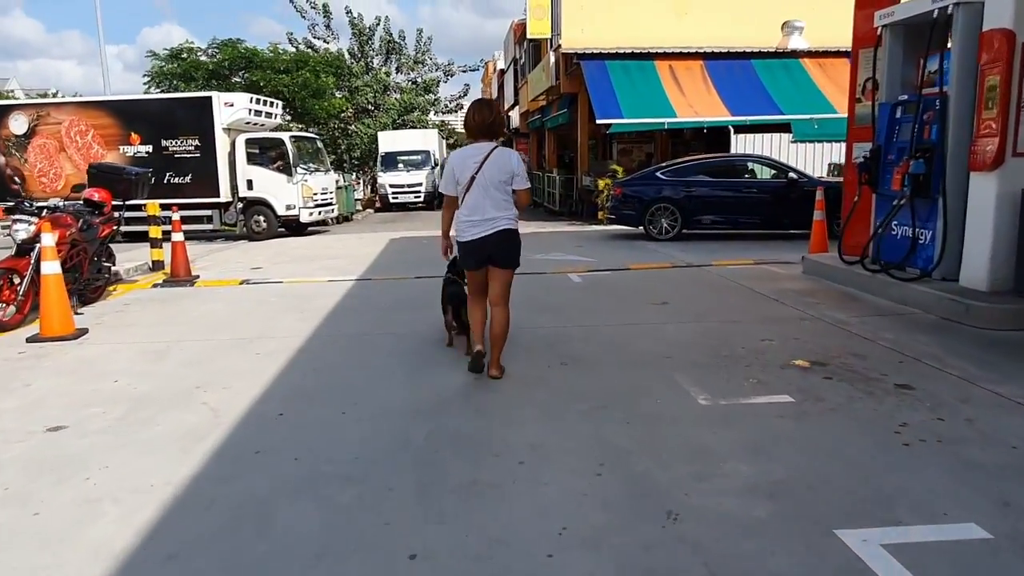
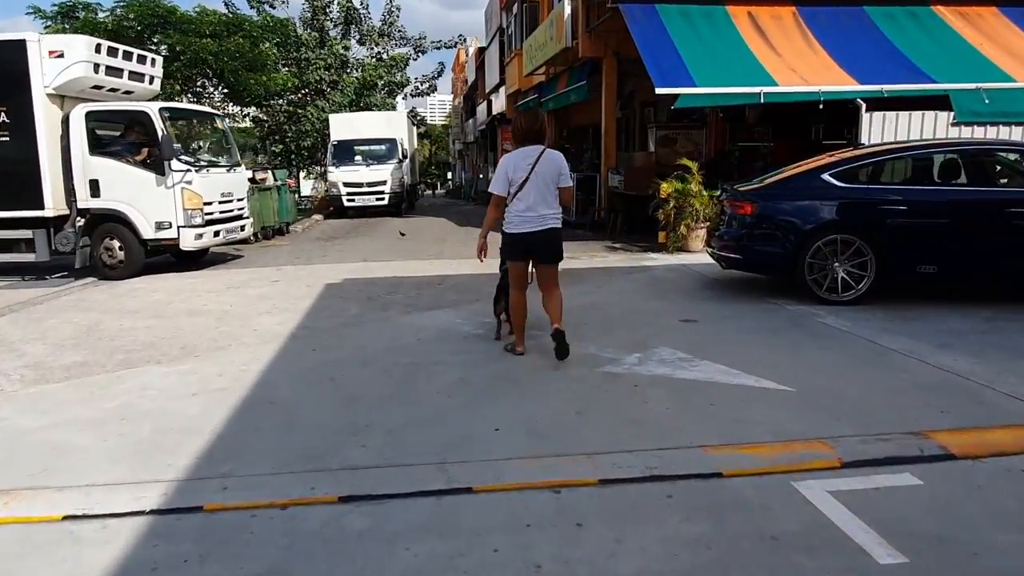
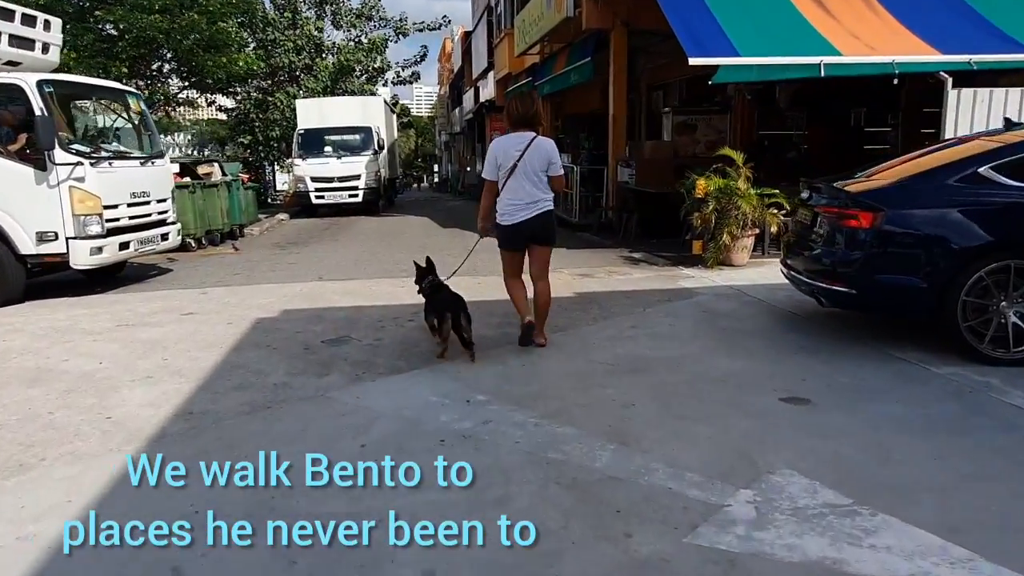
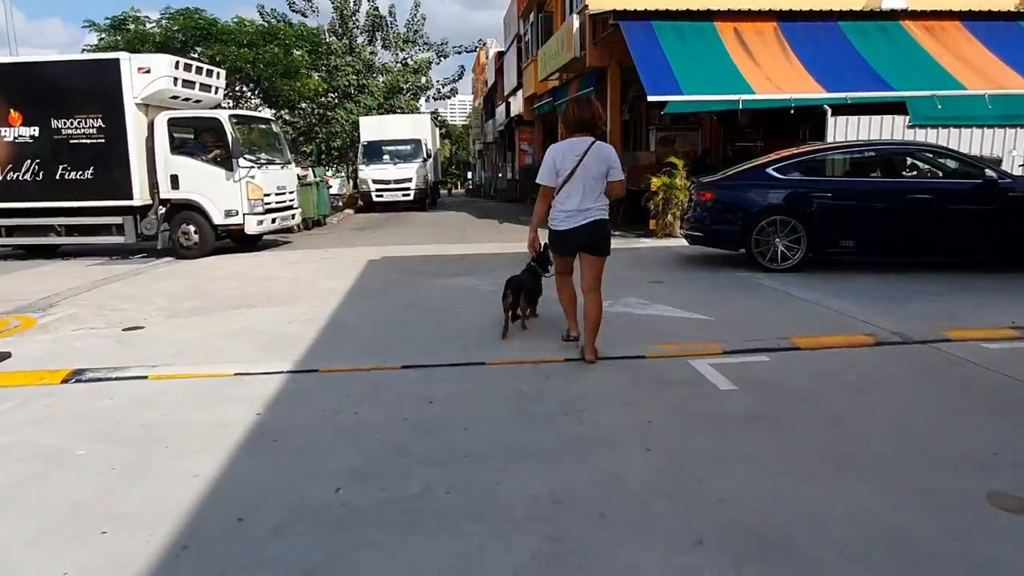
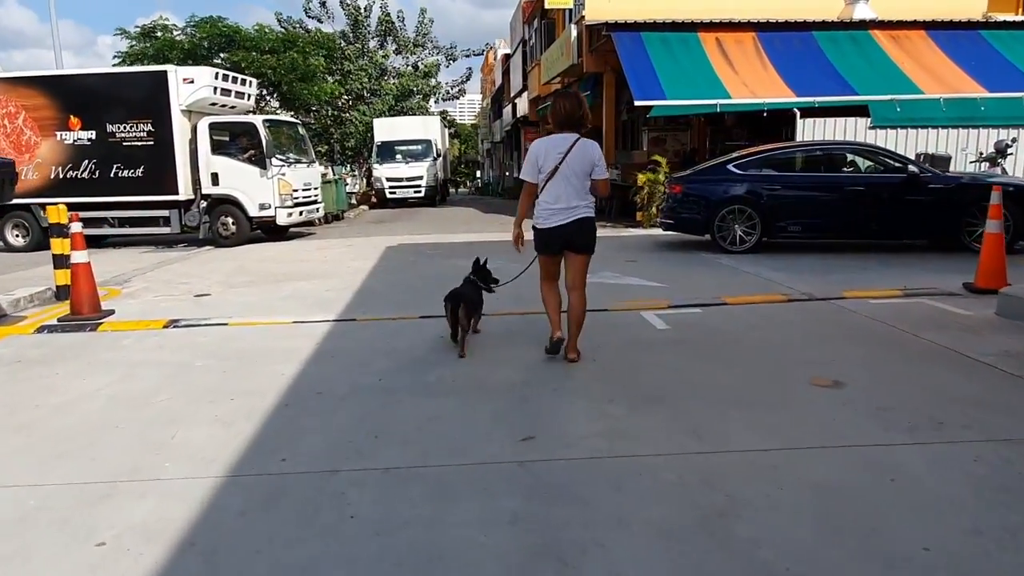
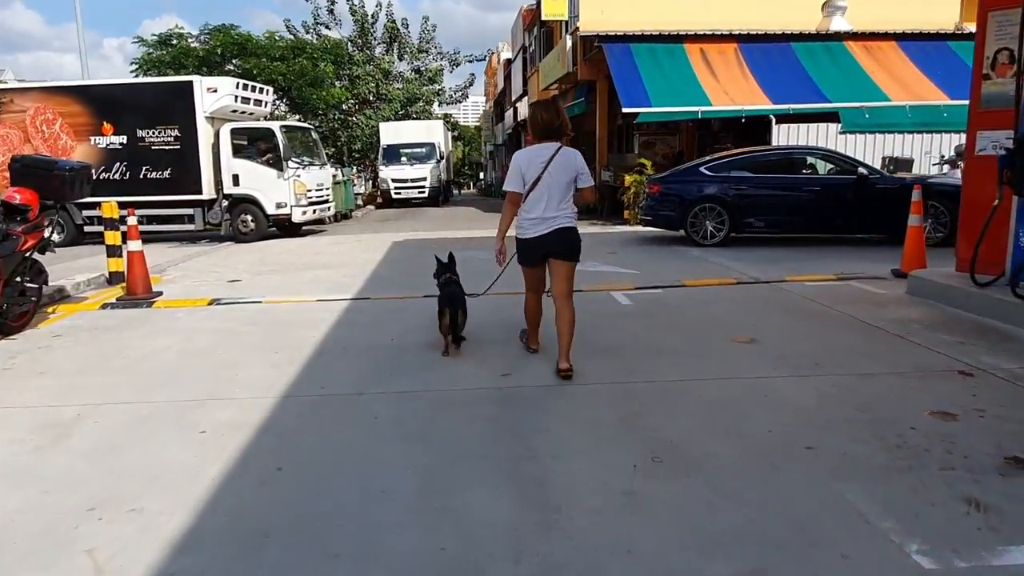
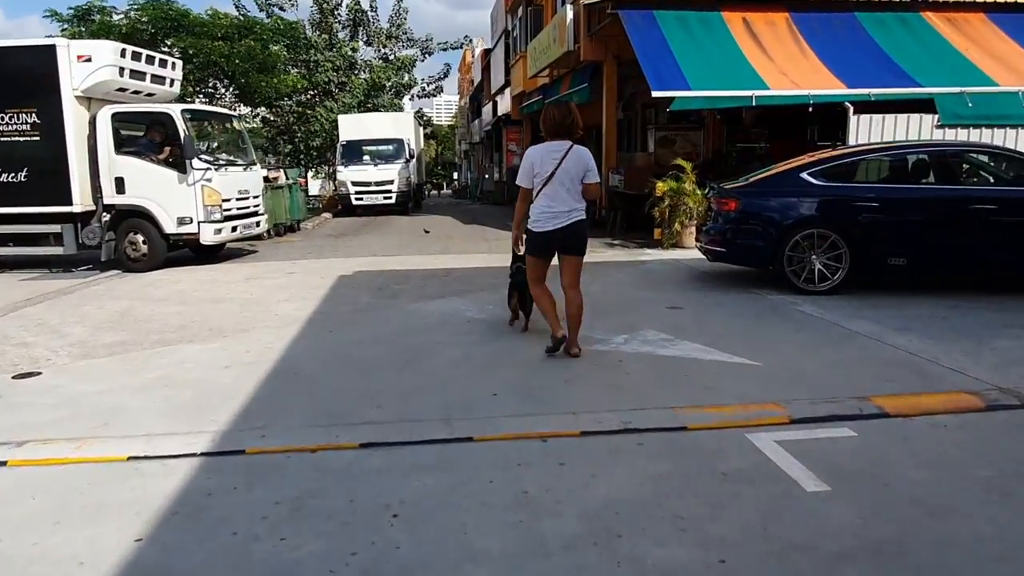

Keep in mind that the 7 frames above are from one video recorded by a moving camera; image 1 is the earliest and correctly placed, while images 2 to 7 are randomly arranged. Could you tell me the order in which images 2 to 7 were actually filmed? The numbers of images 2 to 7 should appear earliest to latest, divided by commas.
6, 5, 4, 7, 2, 3
